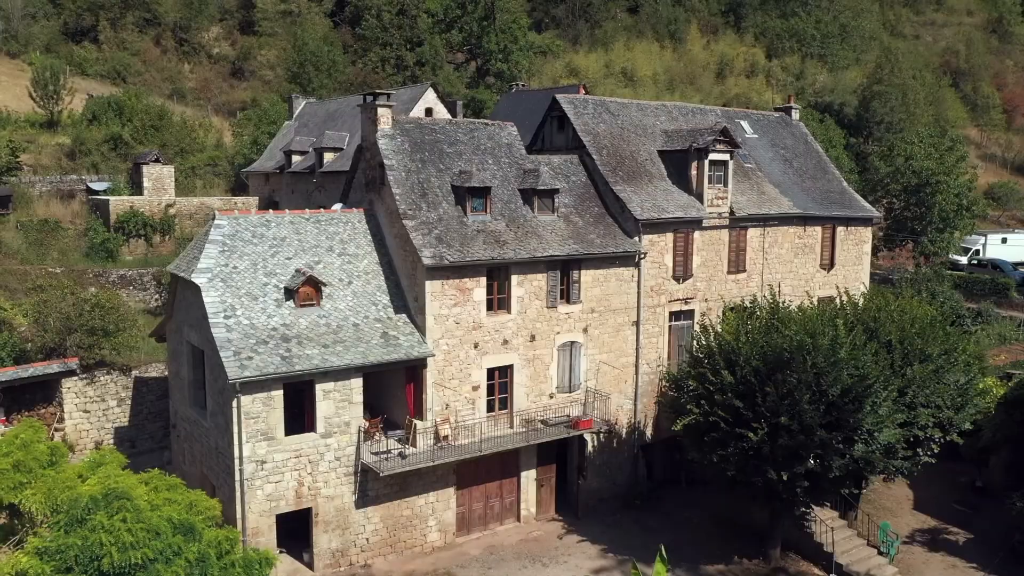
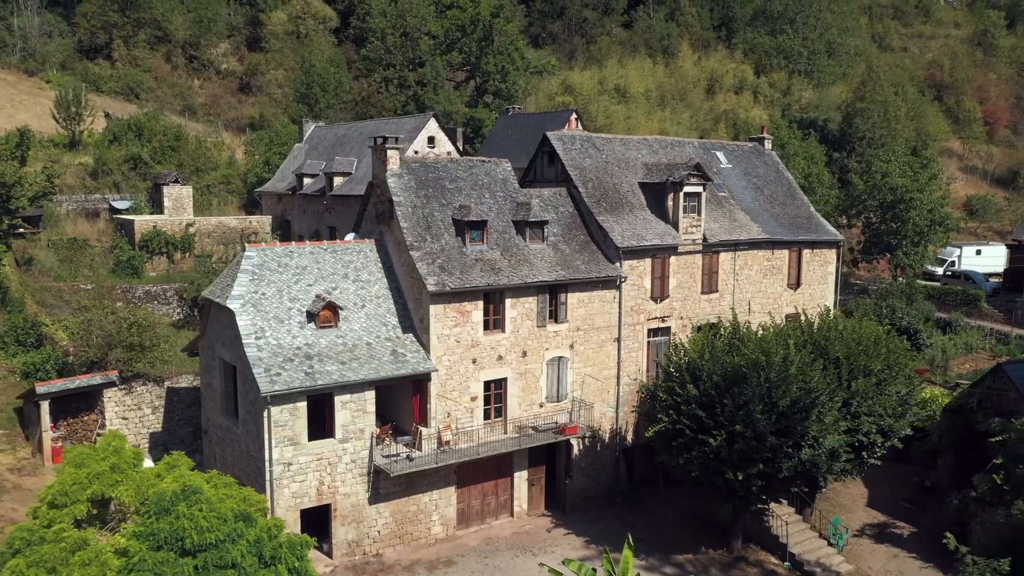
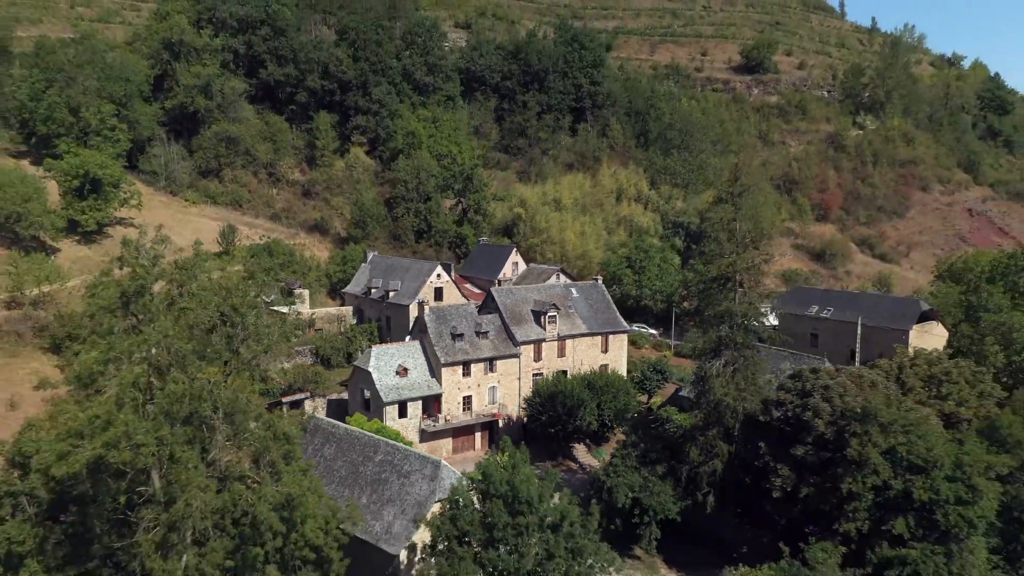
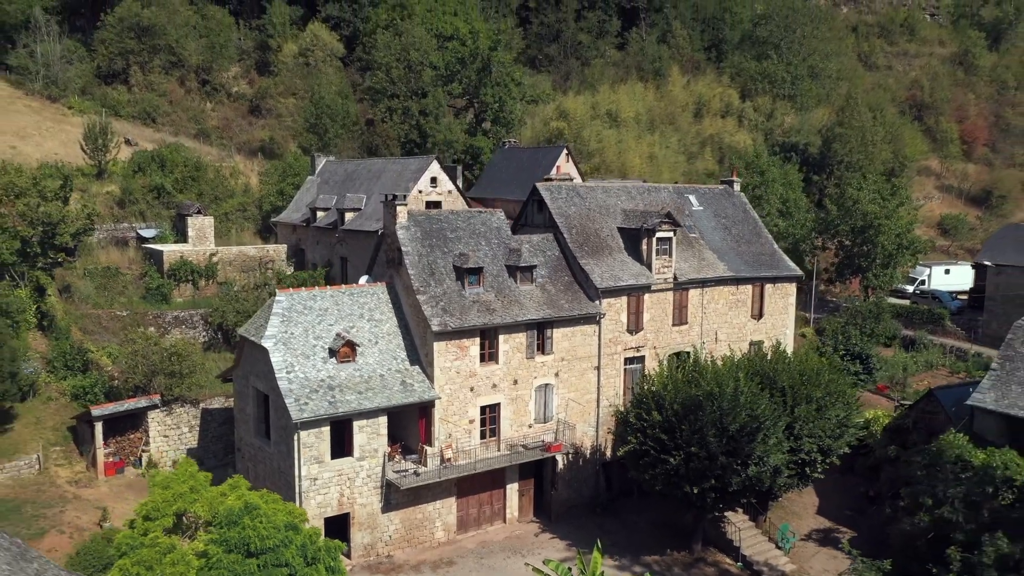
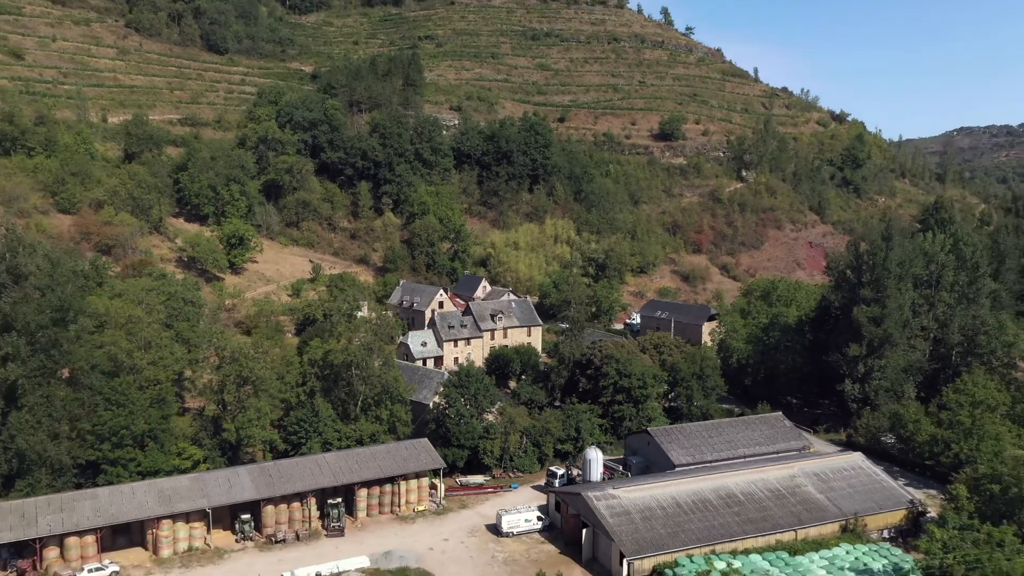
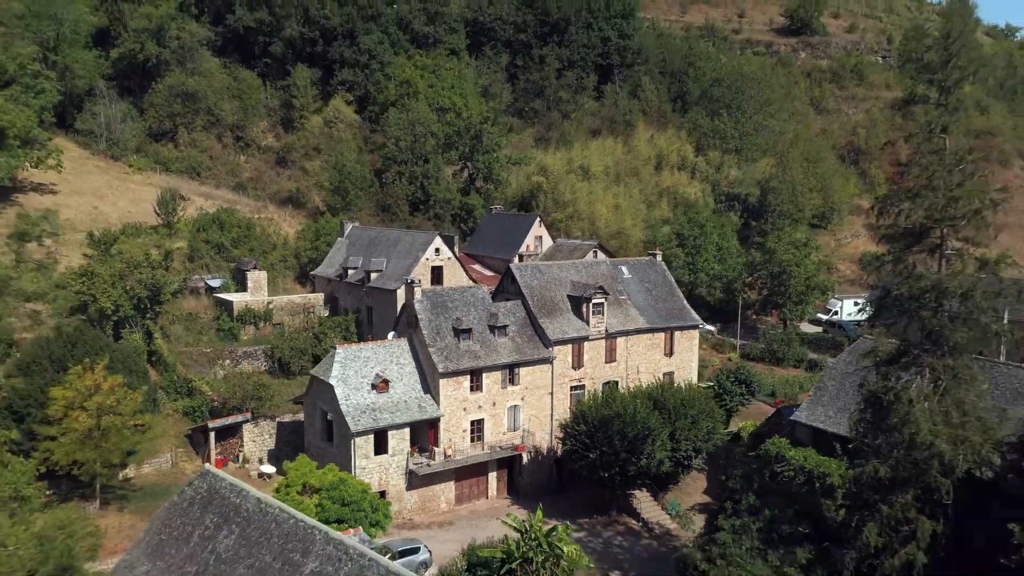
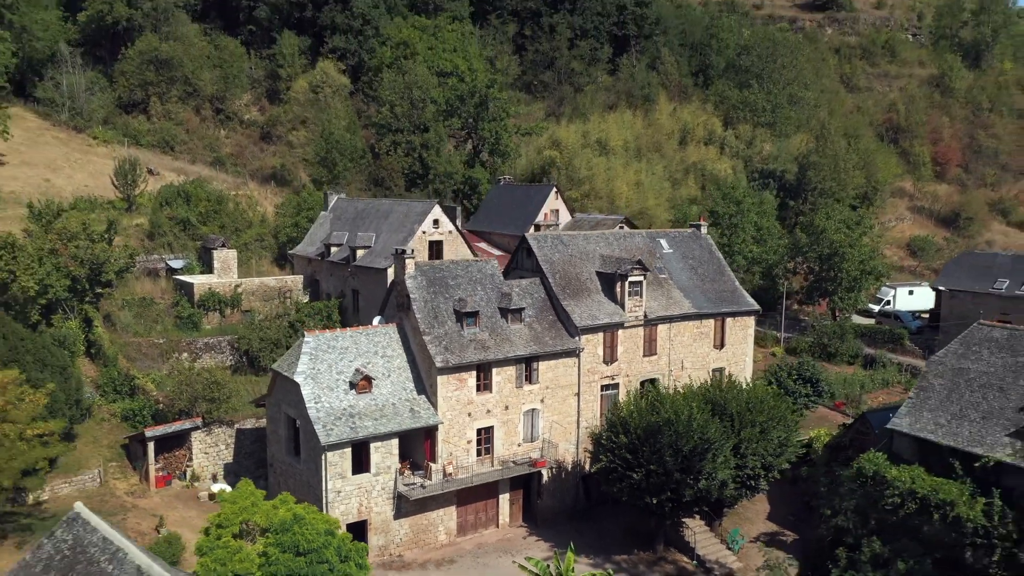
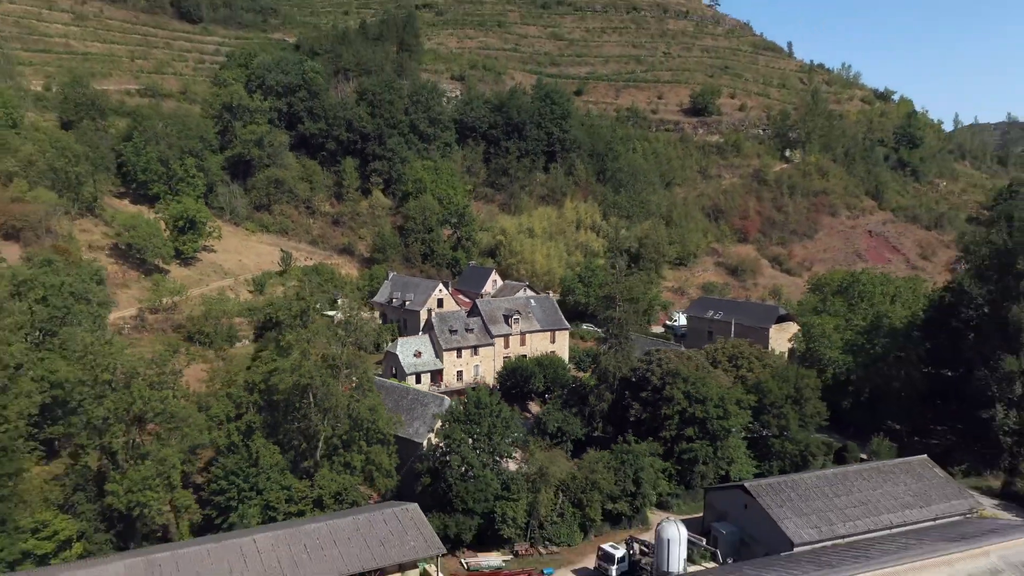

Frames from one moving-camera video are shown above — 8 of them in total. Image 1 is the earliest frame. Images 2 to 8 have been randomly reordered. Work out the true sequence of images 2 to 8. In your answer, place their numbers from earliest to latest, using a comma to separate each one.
2, 4, 7, 6, 3, 8, 5
